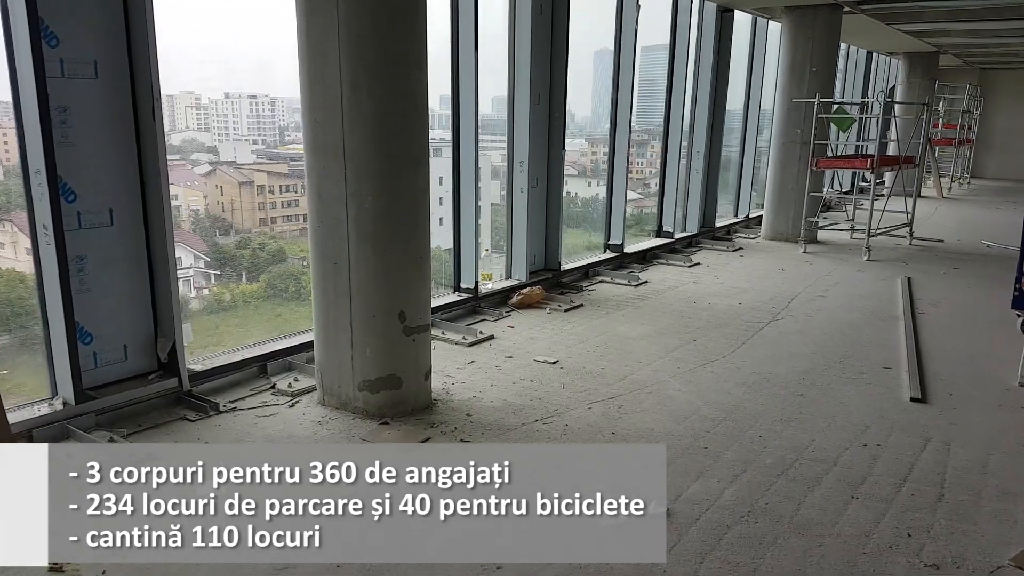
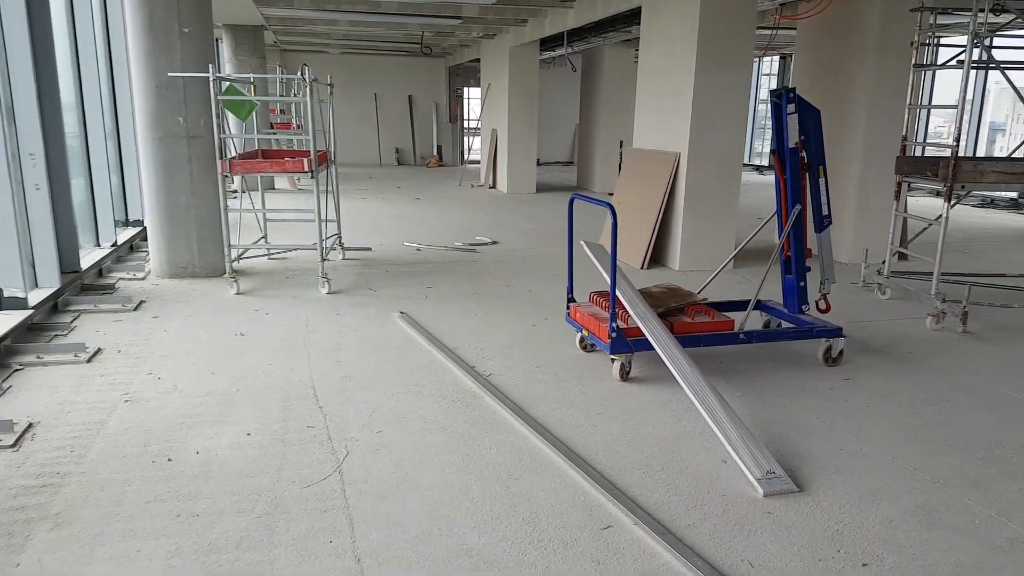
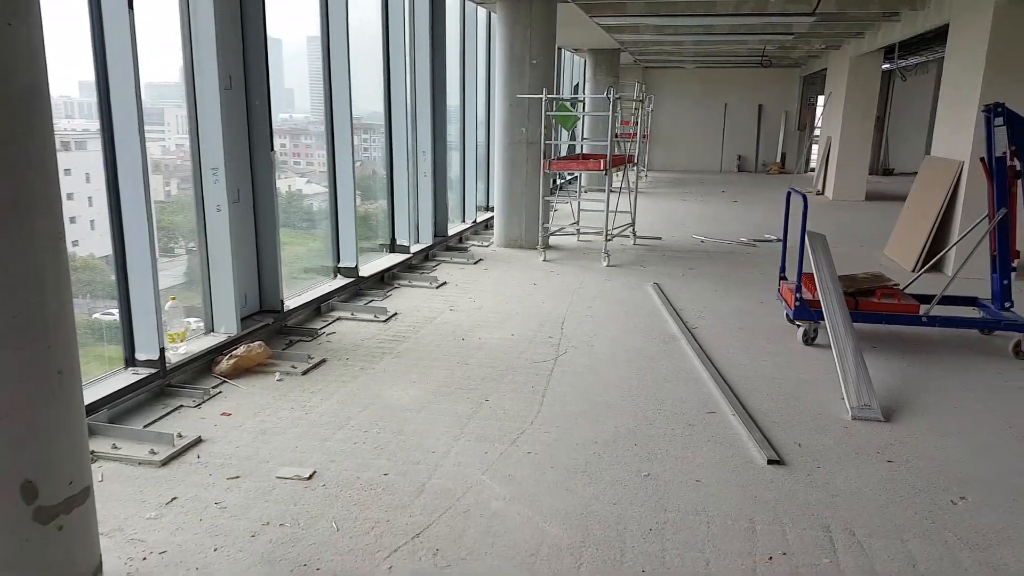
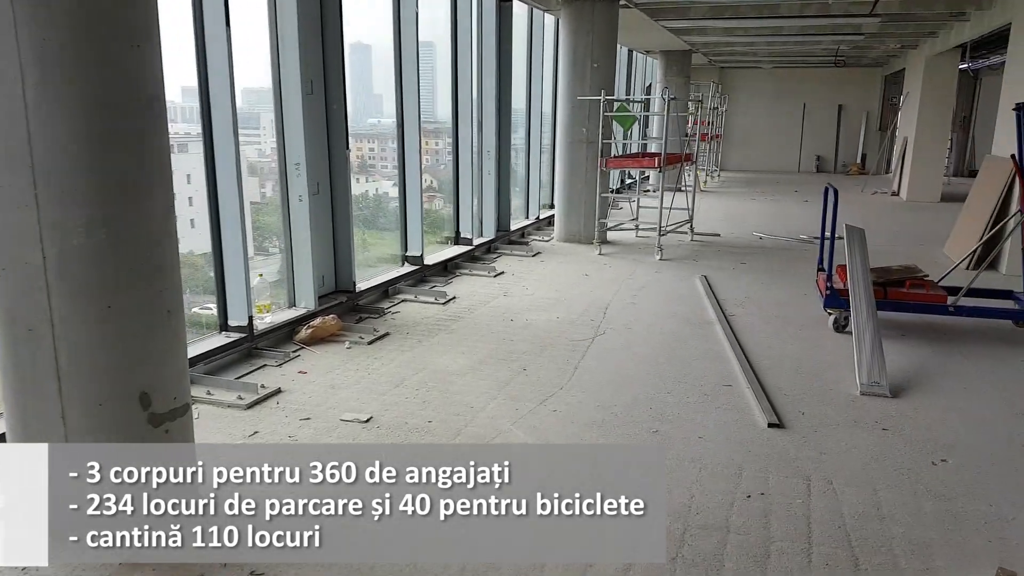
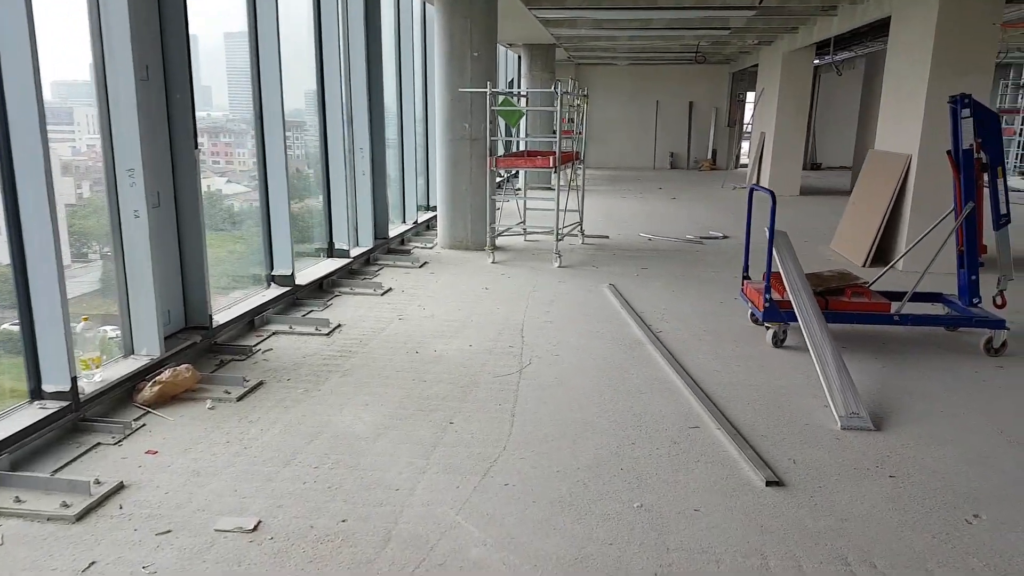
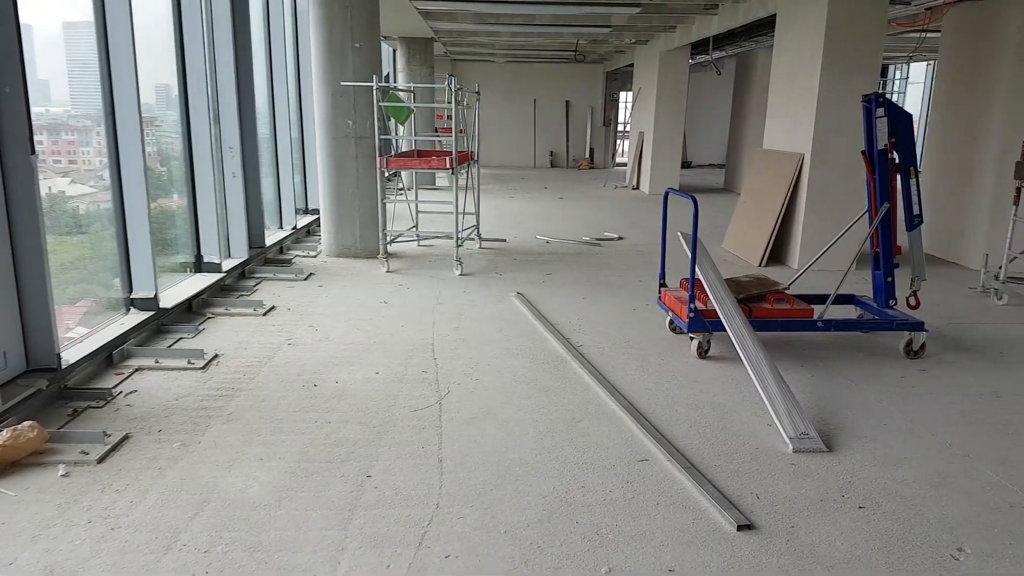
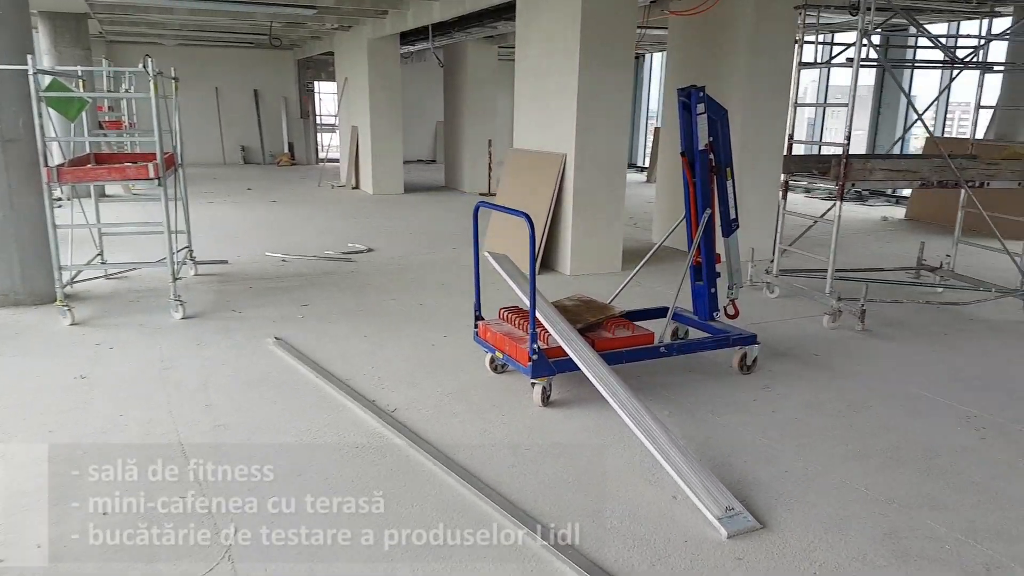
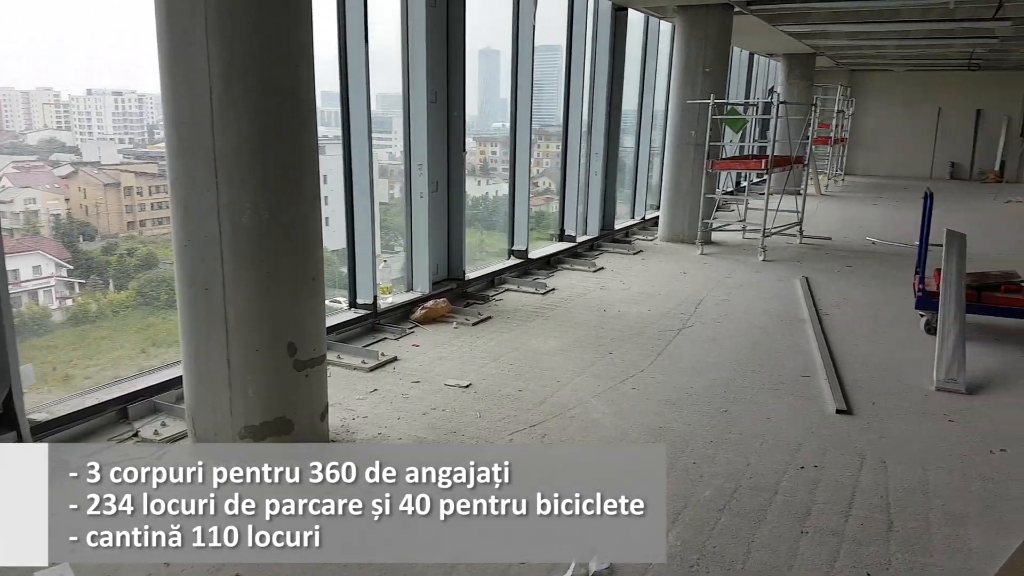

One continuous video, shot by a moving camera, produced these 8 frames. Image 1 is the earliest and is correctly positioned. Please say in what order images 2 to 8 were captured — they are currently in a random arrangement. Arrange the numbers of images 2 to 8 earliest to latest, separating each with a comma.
8, 4, 3, 5, 6, 2, 7
